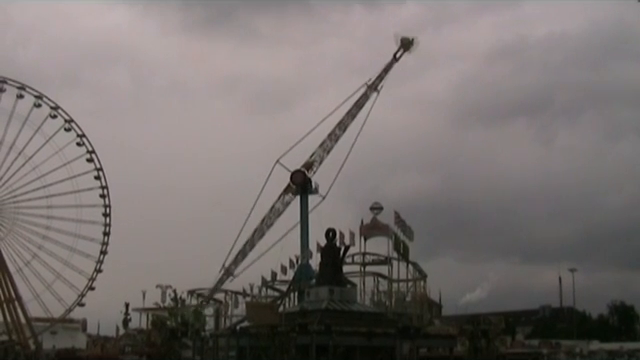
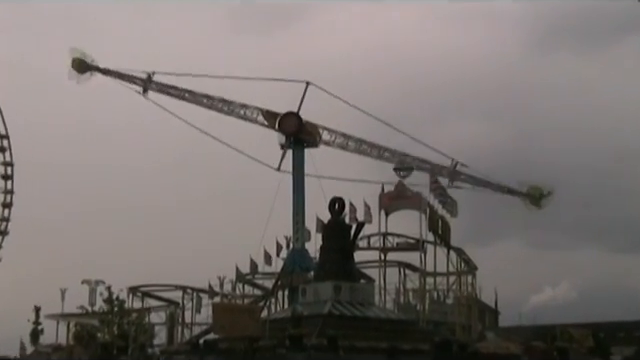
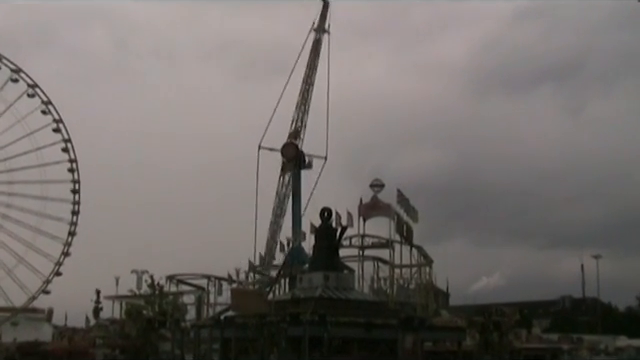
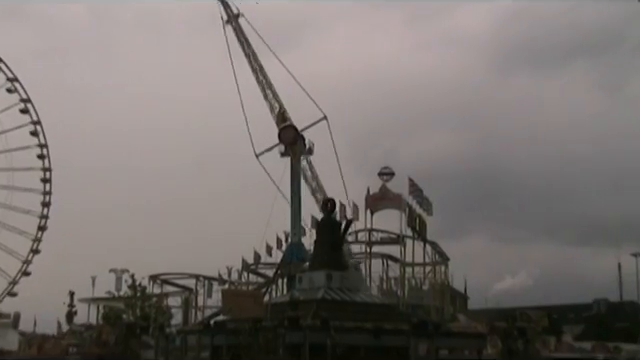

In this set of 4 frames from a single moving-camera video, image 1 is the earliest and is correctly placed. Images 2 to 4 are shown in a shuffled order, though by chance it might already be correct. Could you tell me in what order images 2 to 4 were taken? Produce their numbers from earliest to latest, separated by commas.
3, 4, 2
